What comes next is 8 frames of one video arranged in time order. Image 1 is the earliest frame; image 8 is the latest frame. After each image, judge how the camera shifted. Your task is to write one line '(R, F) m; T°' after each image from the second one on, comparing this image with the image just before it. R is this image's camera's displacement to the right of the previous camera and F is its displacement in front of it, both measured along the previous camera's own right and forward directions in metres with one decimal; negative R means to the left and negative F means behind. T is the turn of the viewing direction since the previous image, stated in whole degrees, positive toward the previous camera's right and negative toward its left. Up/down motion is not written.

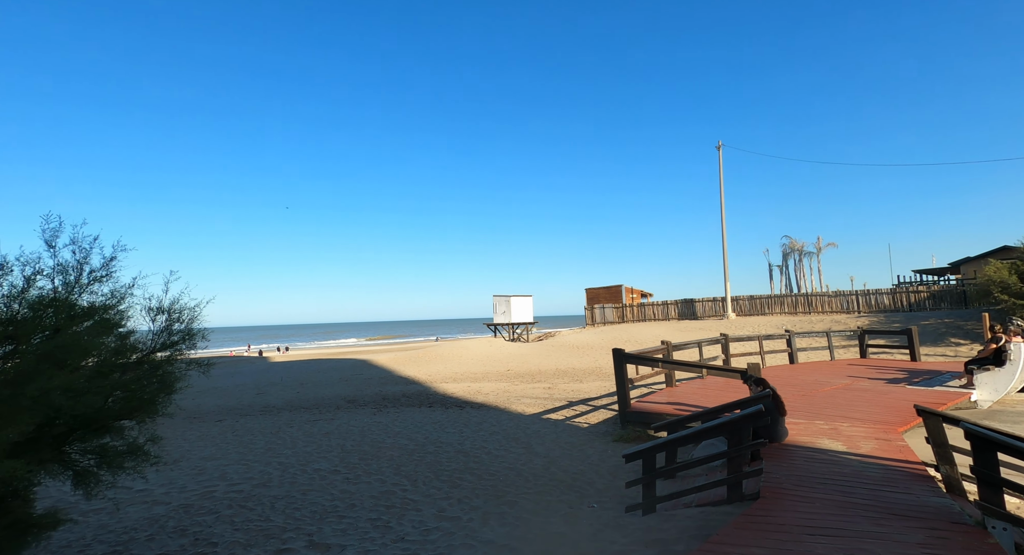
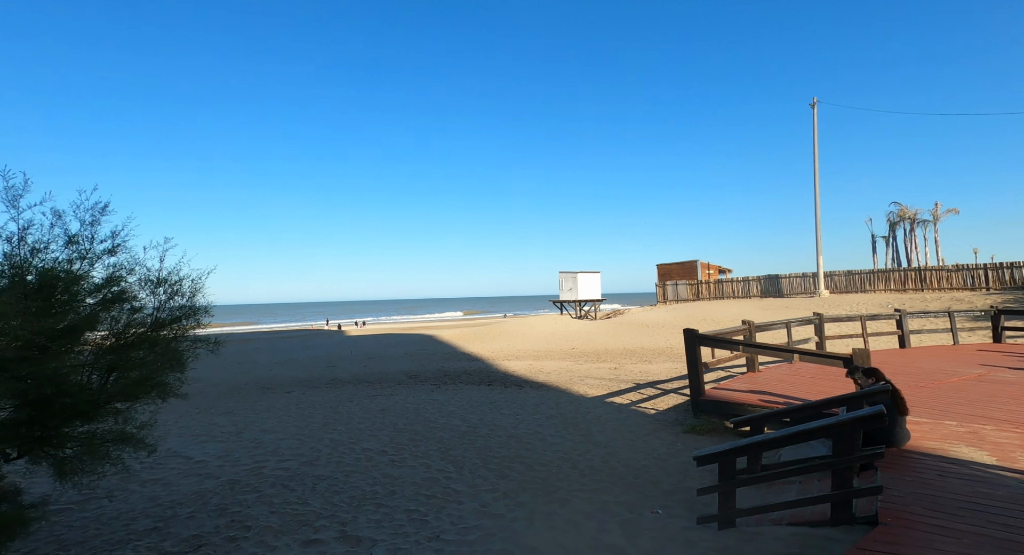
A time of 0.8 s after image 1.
(+0.2, +0.8) m; -7°
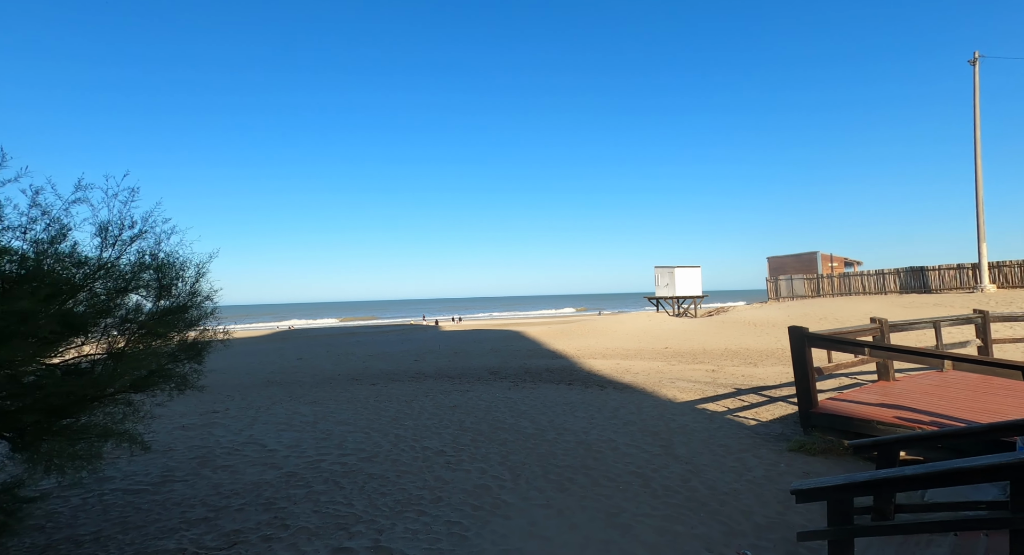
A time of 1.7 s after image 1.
(+0.4, +0.8) m; -11°
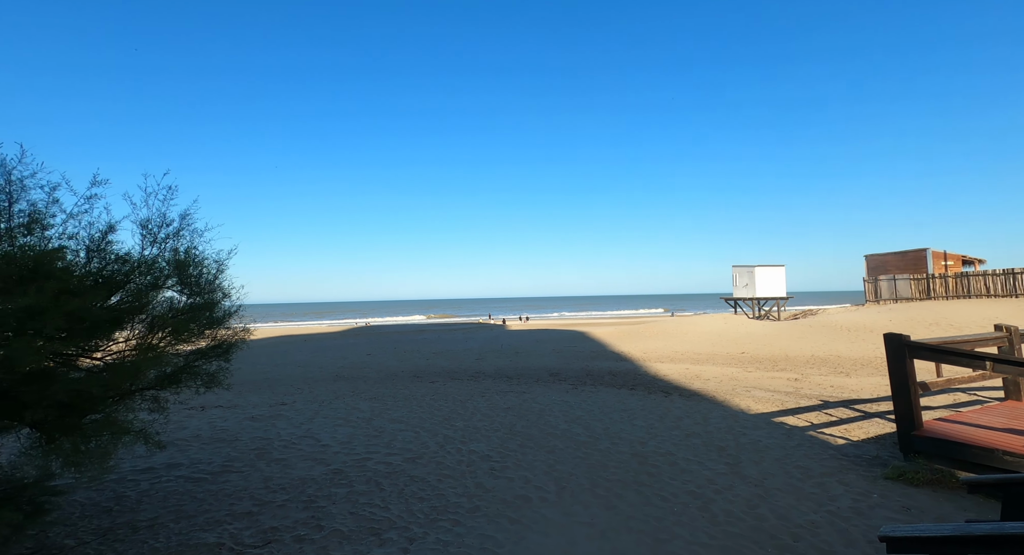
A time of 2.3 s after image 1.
(+0.3, +0.5) m; -8°
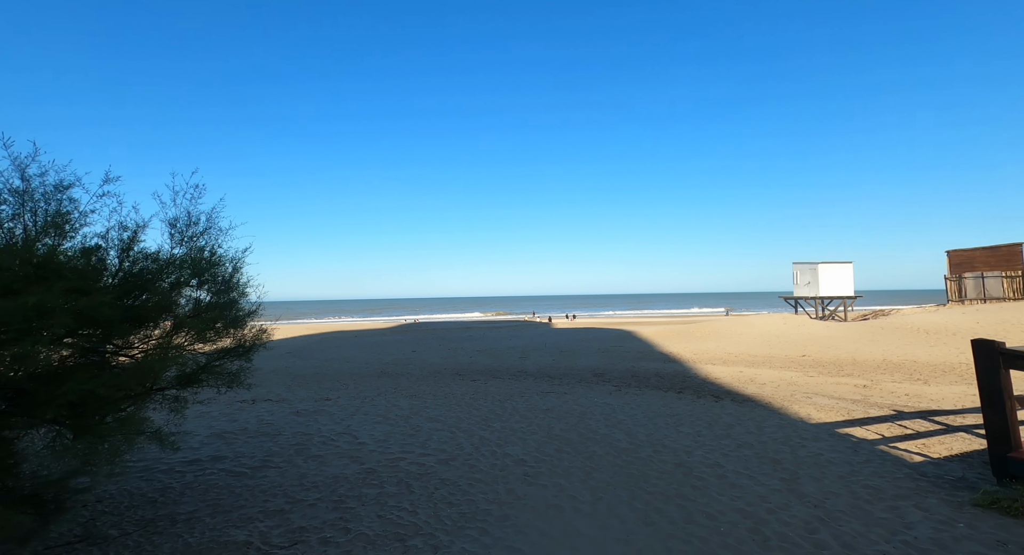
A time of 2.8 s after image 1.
(+0.2, +0.3) m; -5°
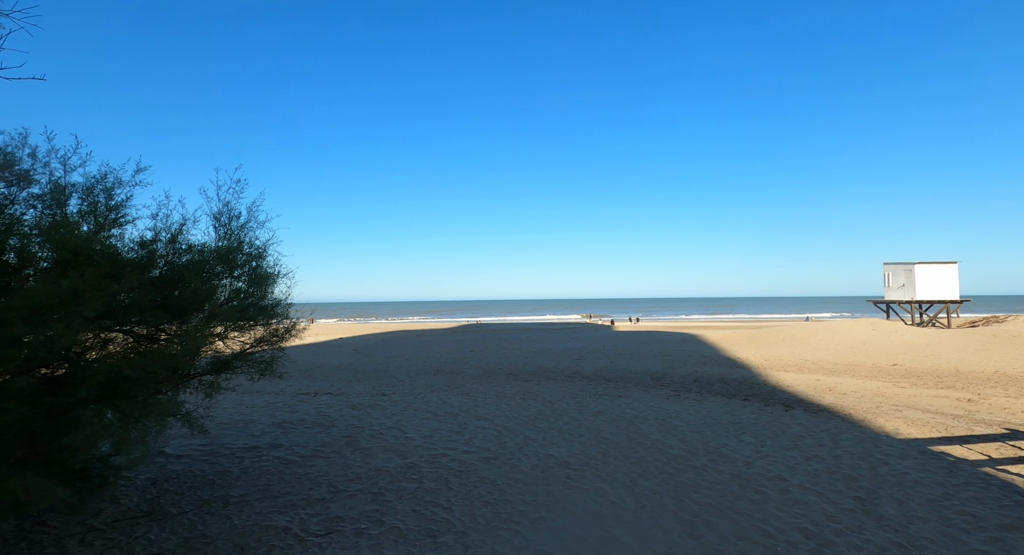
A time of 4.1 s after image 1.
(+0.3, +0.3) m; -7°
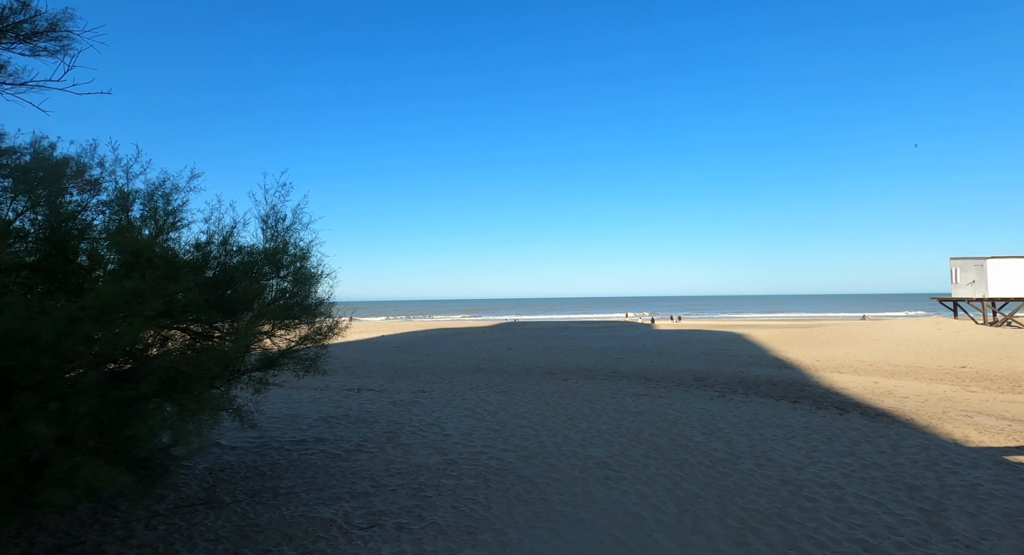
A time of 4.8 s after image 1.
(+0.1, 0.0) m; -5°
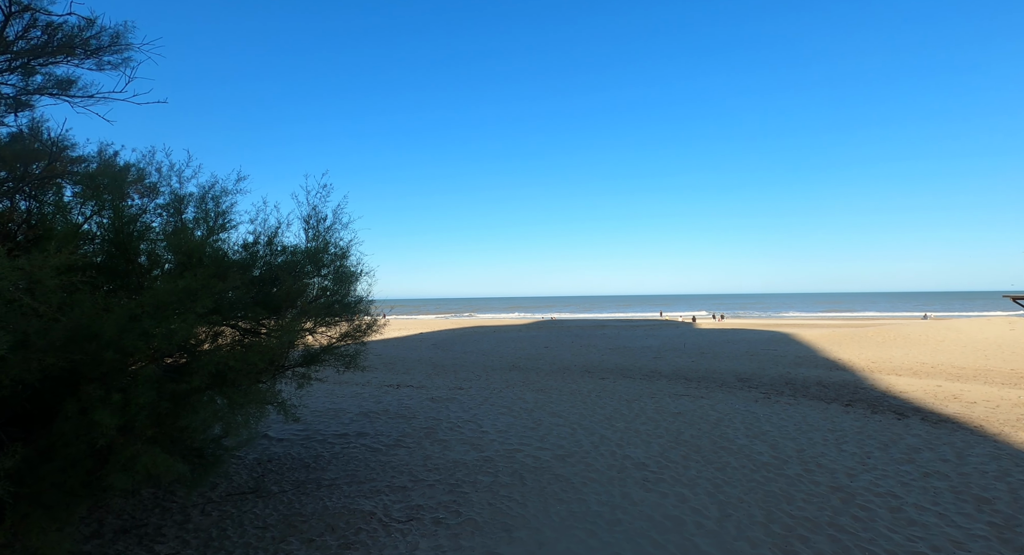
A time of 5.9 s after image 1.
(+0.1, 0.0) m; -5°
